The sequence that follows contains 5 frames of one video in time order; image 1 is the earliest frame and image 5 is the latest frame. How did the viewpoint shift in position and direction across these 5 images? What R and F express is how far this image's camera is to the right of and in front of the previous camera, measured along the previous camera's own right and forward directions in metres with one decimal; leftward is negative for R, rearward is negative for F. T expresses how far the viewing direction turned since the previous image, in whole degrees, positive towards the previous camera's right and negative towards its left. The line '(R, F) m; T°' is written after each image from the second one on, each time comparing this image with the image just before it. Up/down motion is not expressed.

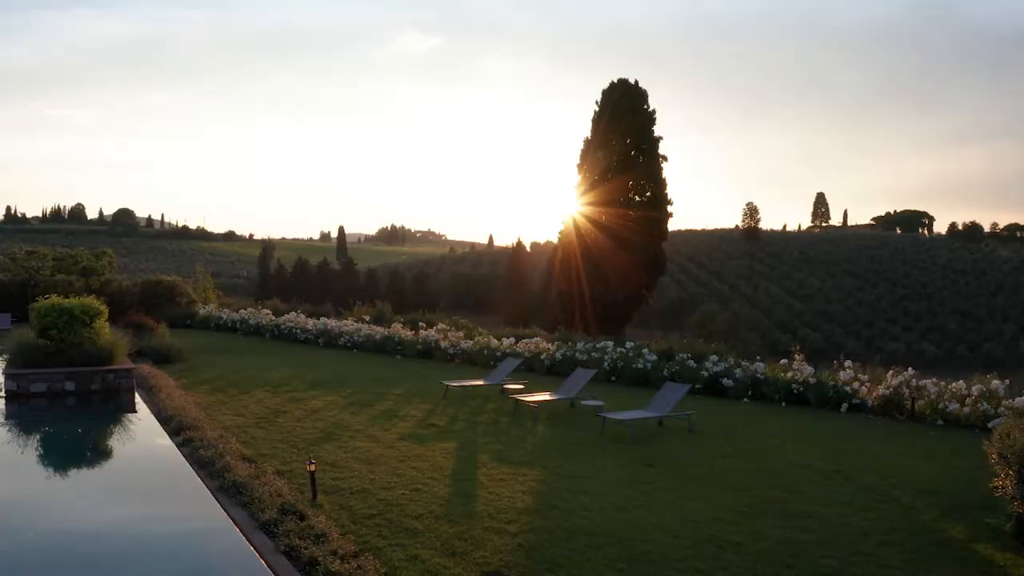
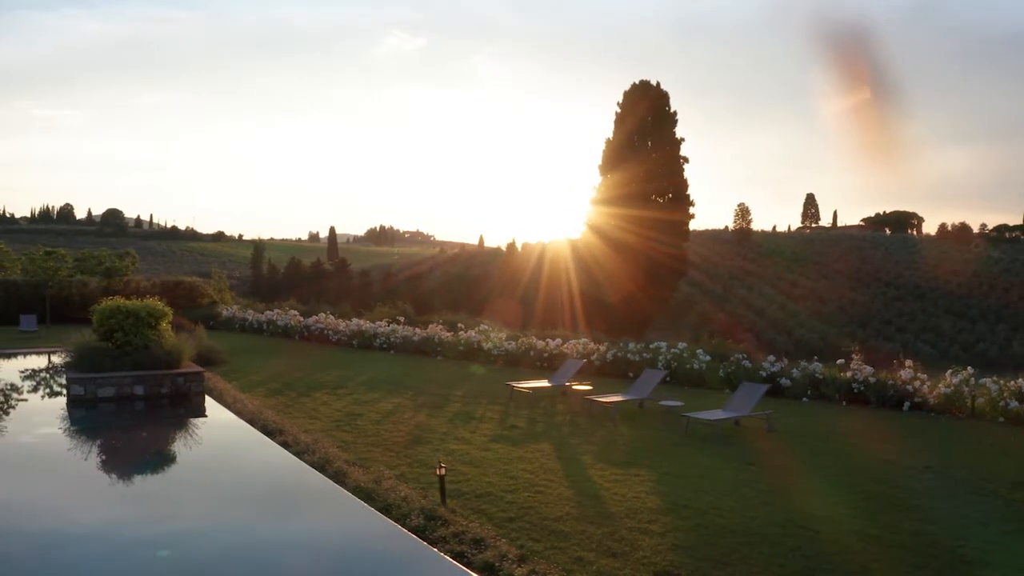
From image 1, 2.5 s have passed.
(-1.4, 0.0) m; +2°
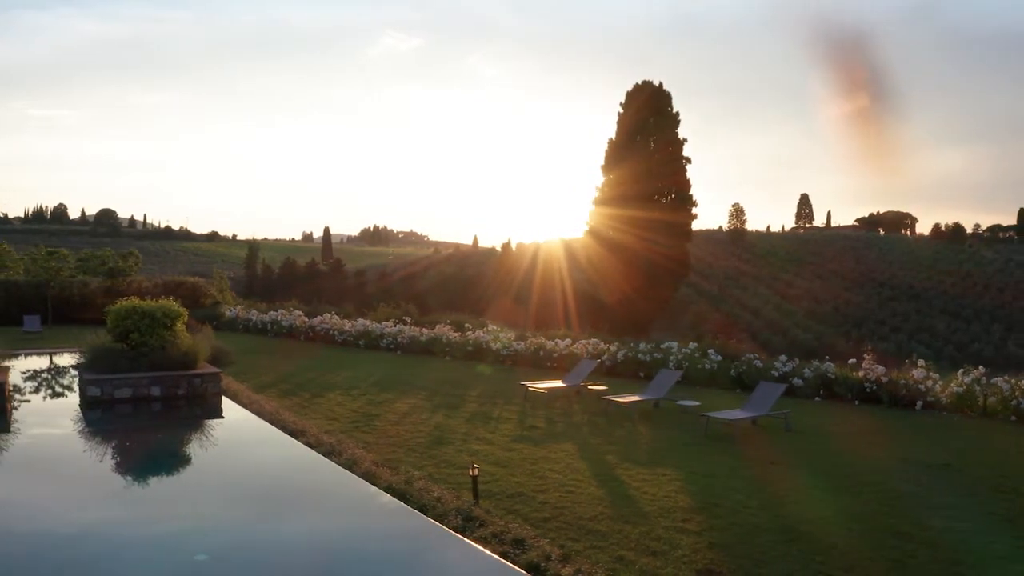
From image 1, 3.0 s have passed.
(-0.4, 0.0) m; +1°
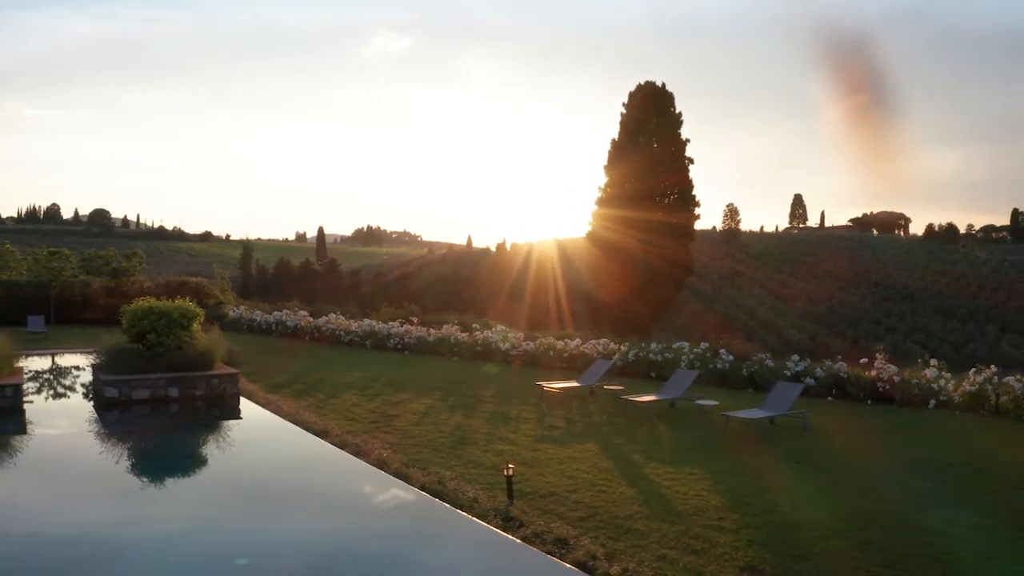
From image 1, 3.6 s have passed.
(-0.4, 0.0) m; +1°
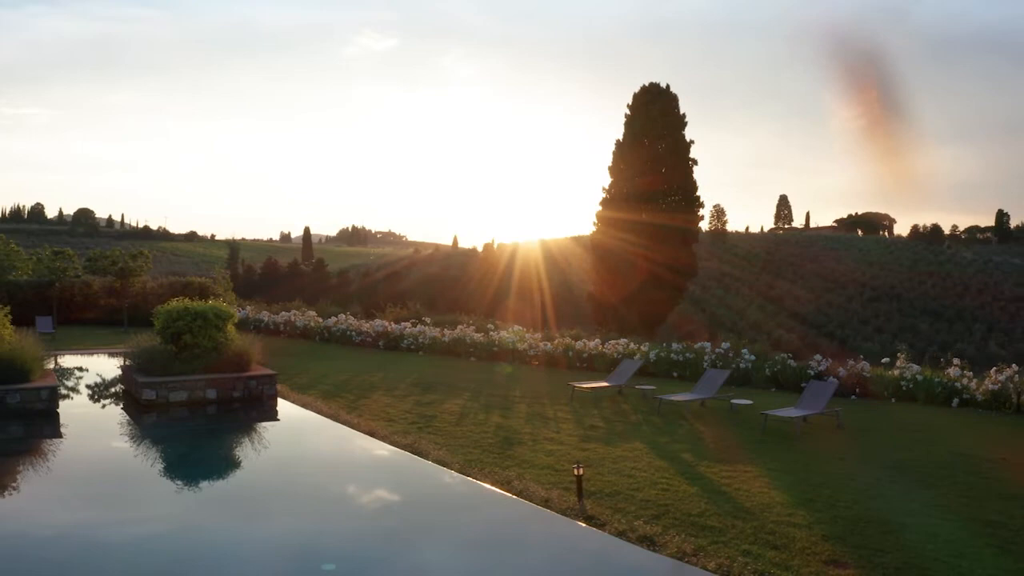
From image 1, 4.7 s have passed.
(-0.8, 0.0) m; +1°
